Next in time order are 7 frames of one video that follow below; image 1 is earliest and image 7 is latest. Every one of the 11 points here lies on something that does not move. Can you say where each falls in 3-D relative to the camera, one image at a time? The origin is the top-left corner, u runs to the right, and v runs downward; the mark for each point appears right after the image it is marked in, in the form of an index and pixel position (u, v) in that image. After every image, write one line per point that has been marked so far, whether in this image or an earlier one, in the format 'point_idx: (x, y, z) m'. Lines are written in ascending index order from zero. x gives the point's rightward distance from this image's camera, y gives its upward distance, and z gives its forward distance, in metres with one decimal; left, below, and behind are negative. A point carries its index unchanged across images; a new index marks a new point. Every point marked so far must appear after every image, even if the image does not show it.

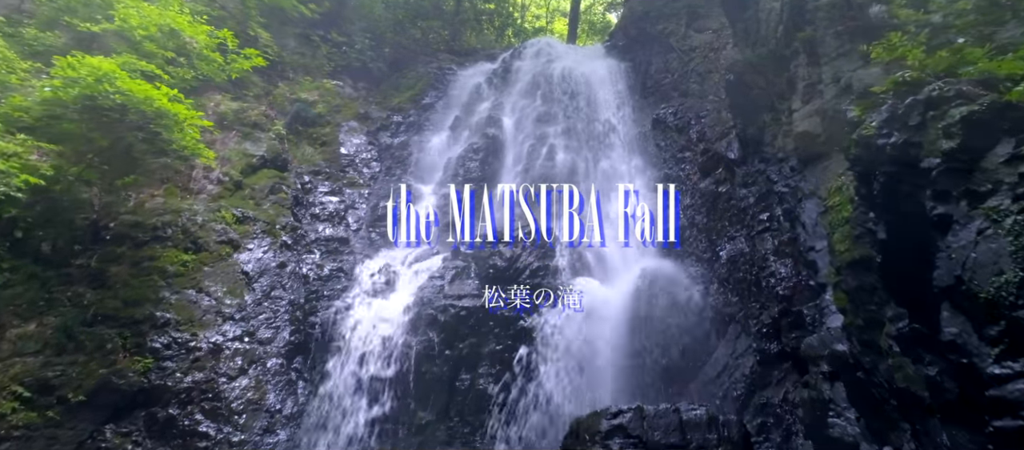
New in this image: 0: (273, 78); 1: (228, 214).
0: (-5.9, +3.6, +13.6) m
1: (-4.6, +0.2, +9.0) m
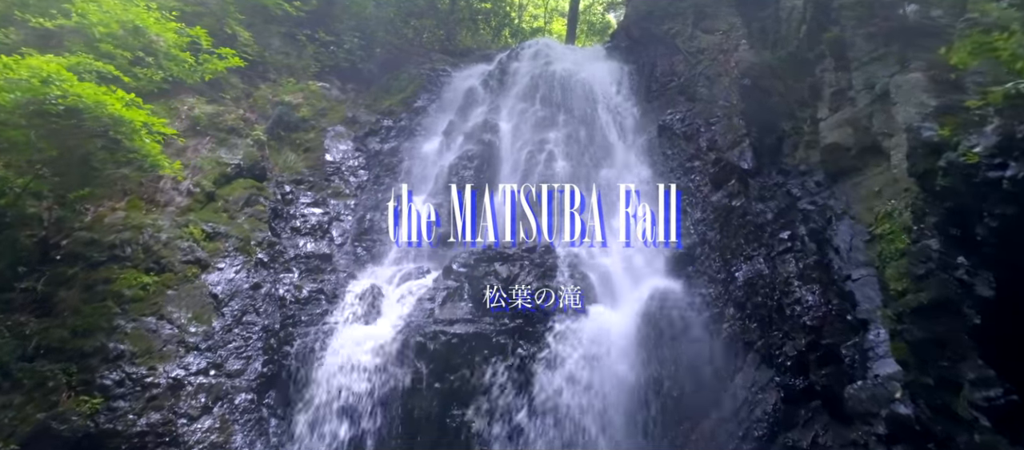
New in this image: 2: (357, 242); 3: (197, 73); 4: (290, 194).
0: (-5.9, +3.3, +12.8) m
1: (-4.6, -0.1, +8.2) m
2: (-2.8, -0.3, +10.2) m
3: (-5.8, +2.7, +10.2) m
4: (-4.1, +0.6, +10.4) m
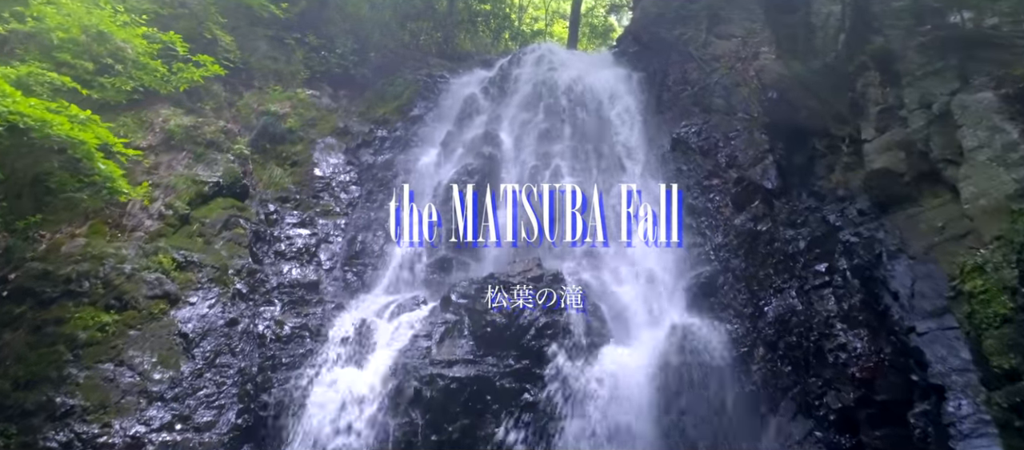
0: (-5.9, +3.0, +12.0) m
1: (-4.5, -0.4, +7.3) m
2: (-2.8, -0.7, +9.3) m
3: (-5.8, +2.4, +9.4) m
4: (-4.1, +0.2, +9.5) m
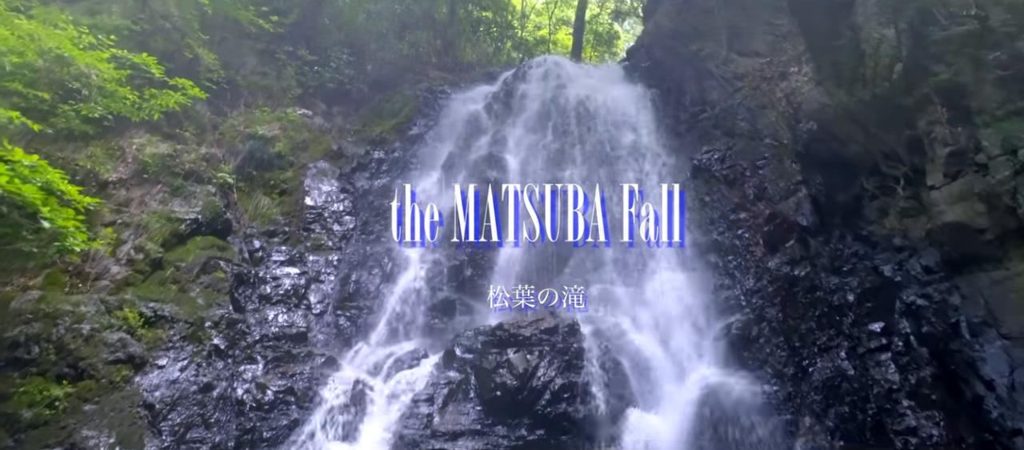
0: (-5.7, +2.4, +11.1) m
1: (-4.4, -1.0, +6.5) m
2: (-2.6, -1.3, +8.5) m
3: (-5.6, +1.8, +8.5) m
4: (-3.9, -0.4, +8.7) m
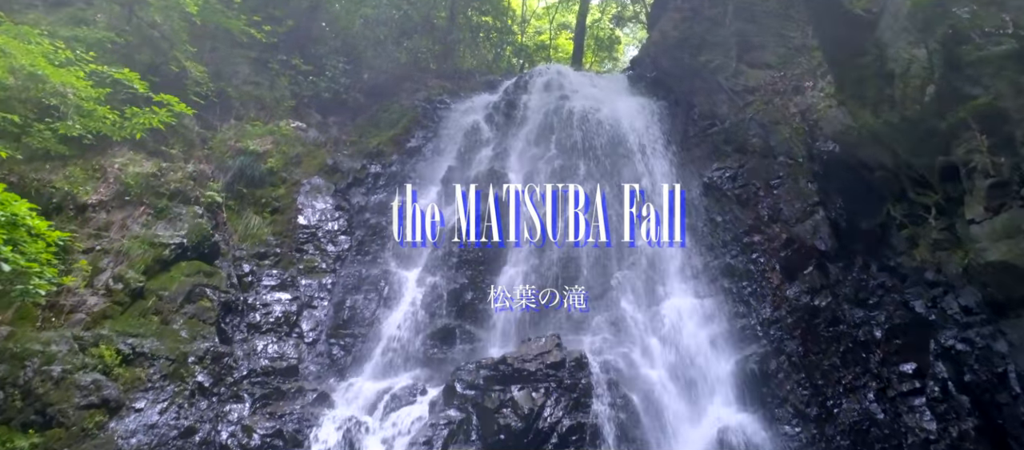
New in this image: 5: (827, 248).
0: (-5.7, +2.0, +10.7) m
1: (-4.3, -1.3, +6.0) m
2: (-2.6, -1.6, +8.0) m
3: (-5.6, +1.4, +8.1) m
4: (-3.9, -0.7, +8.2) m
5: (+4.2, -0.3, +7.4) m
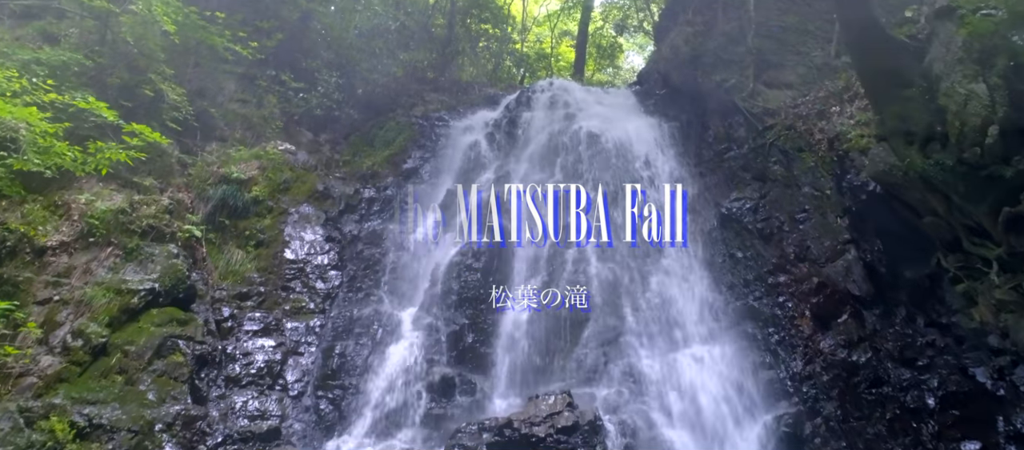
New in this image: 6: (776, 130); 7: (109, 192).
0: (-5.6, +1.5, +9.9) m
1: (-4.3, -1.9, +5.3) m
2: (-2.5, -2.2, +7.3) m
3: (-5.5, +0.9, +7.3) m
4: (-3.8, -1.3, +7.5) m
5: (+4.3, -0.8, +6.7) m
6: (+4.4, +1.6, +9.3) m
7: (-5.5, +0.5, +7.5) m
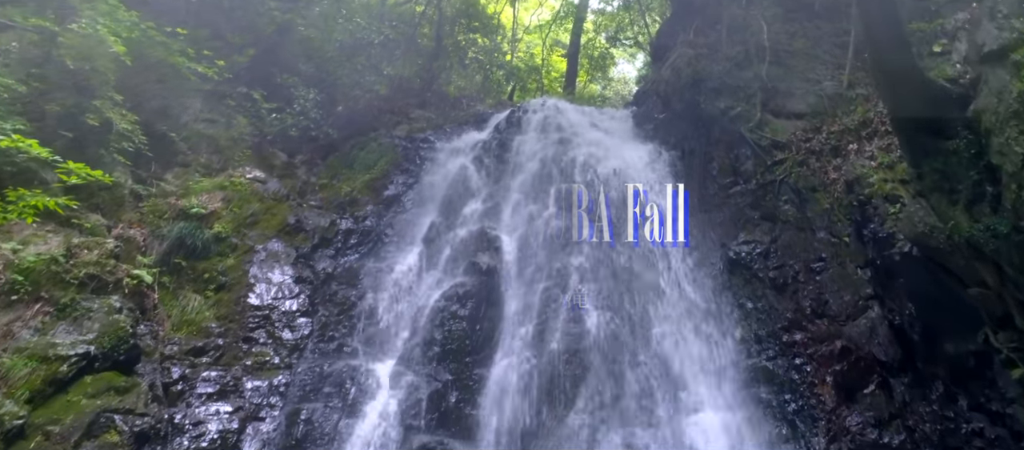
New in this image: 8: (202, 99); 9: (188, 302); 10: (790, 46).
0: (-5.8, +0.9, +9.0) m
1: (-4.3, -2.4, +4.4) m
2: (-2.6, -2.8, +6.4) m
3: (-5.6, +0.3, +6.4) m
4: (-3.9, -1.9, +6.6) m
5: (+4.1, -1.5, +6.0) m
6: (+4.3, +0.9, +8.6) m
7: (-5.6, -0.1, +6.6) m
8: (-5.8, +2.3, +10.4) m
9: (-4.3, -1.0, +7.4) m
10: (+5.0, +3.2, +10.1) m
